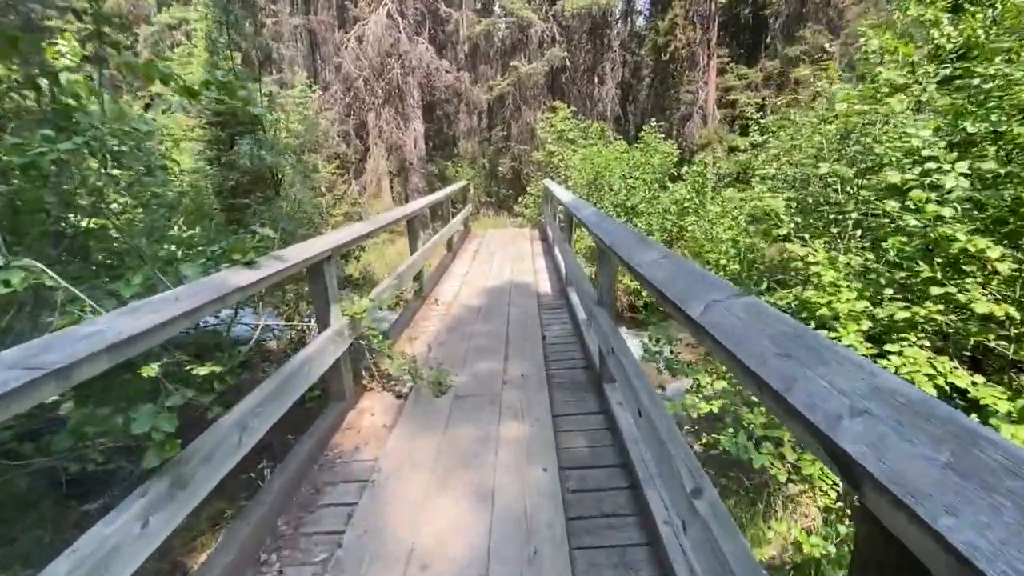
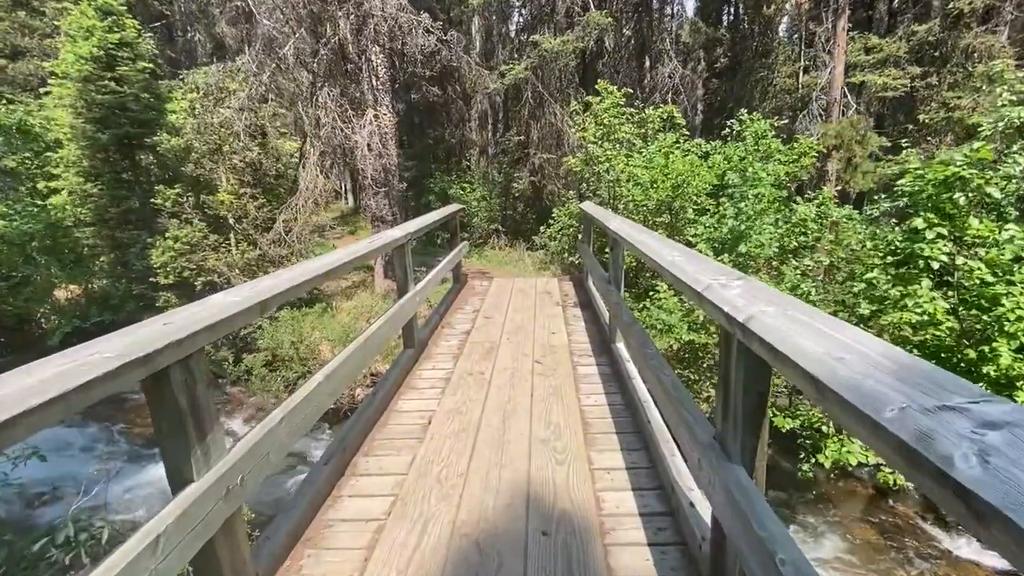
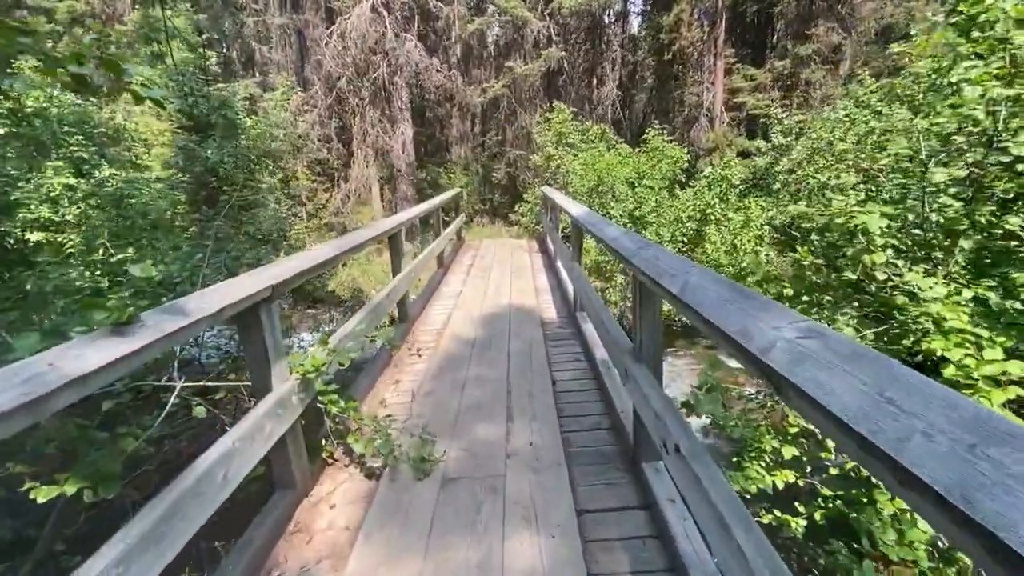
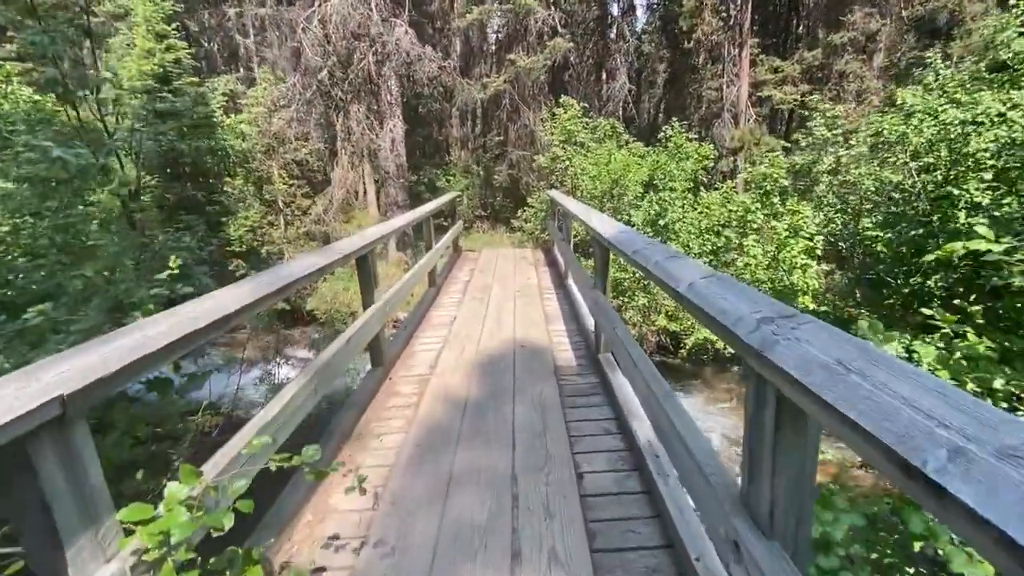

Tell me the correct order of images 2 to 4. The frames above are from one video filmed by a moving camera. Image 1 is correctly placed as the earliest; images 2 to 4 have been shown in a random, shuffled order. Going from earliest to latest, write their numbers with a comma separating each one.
3, 4, 2
